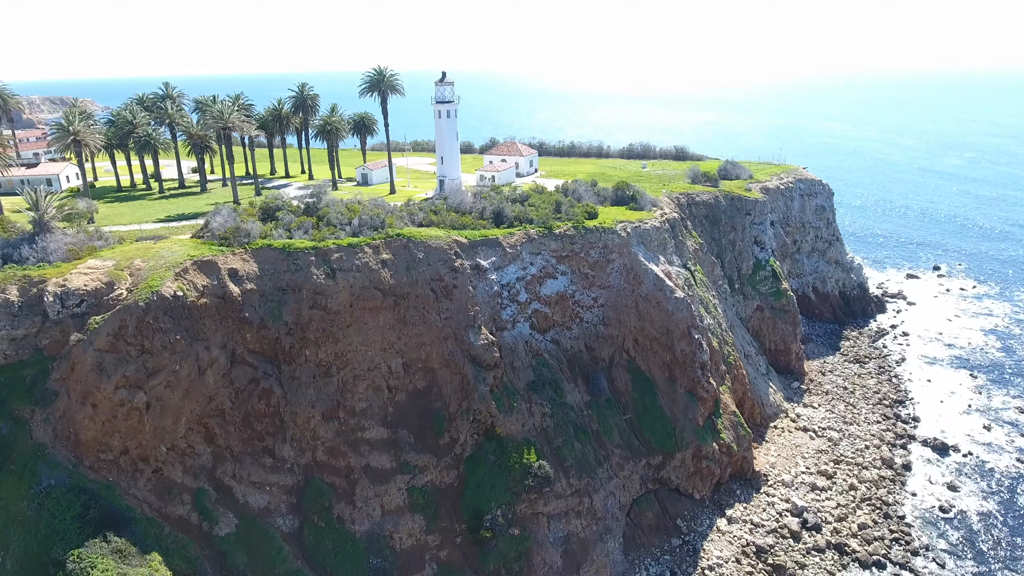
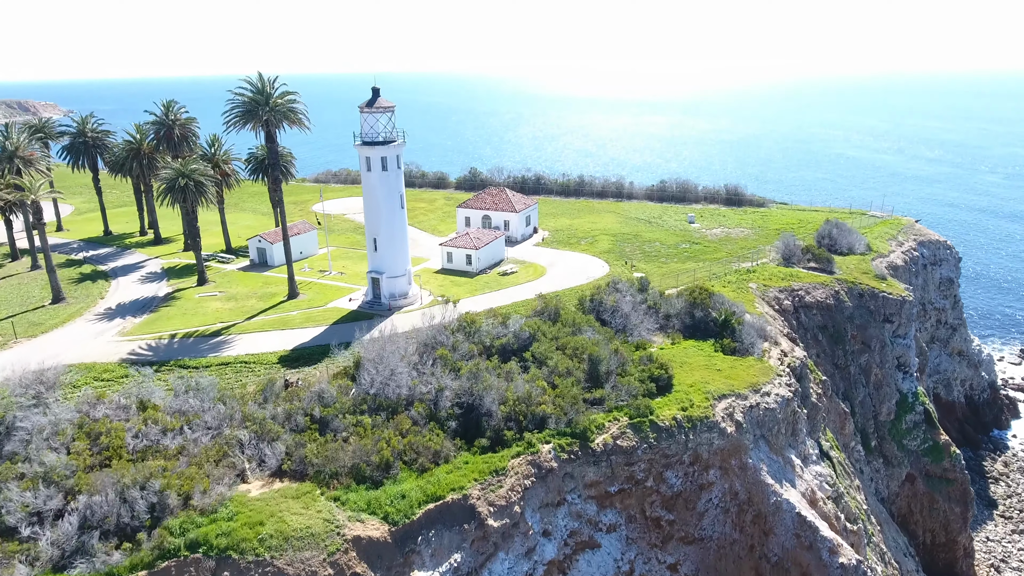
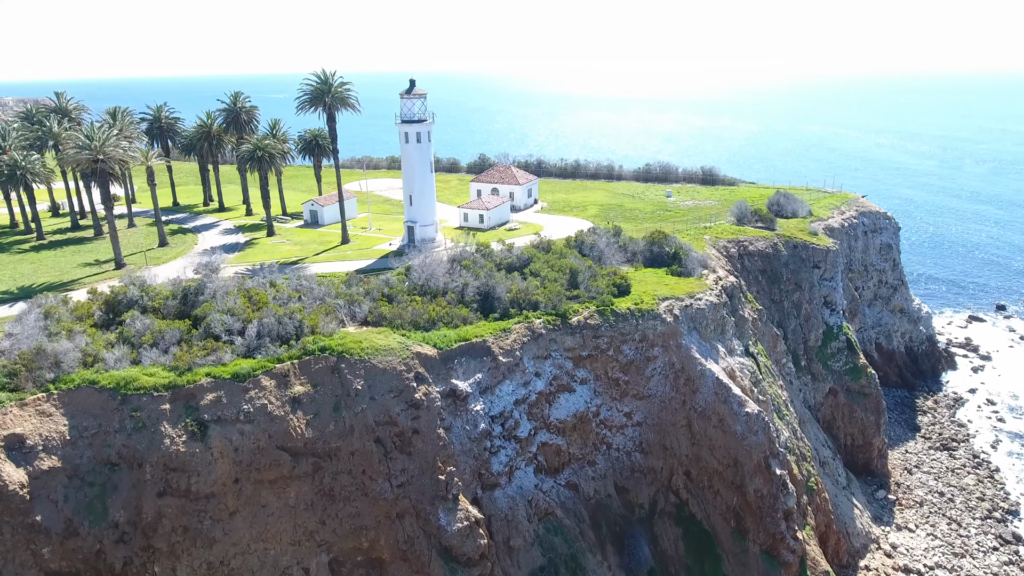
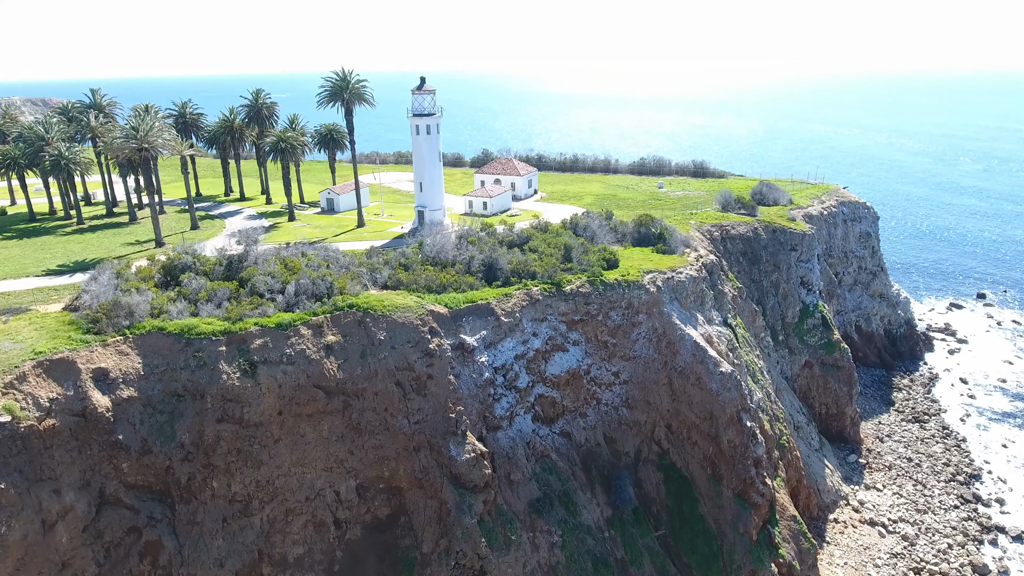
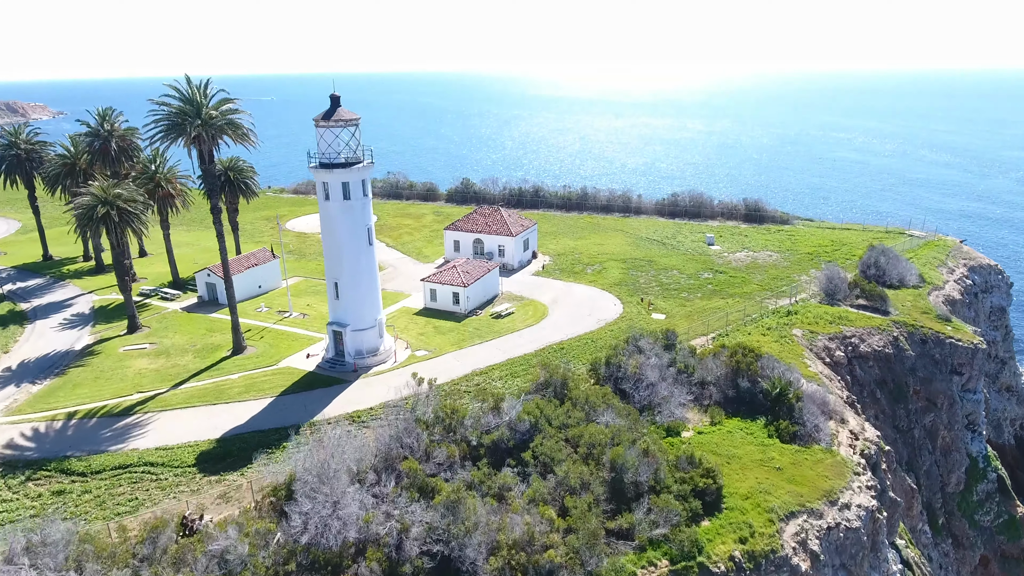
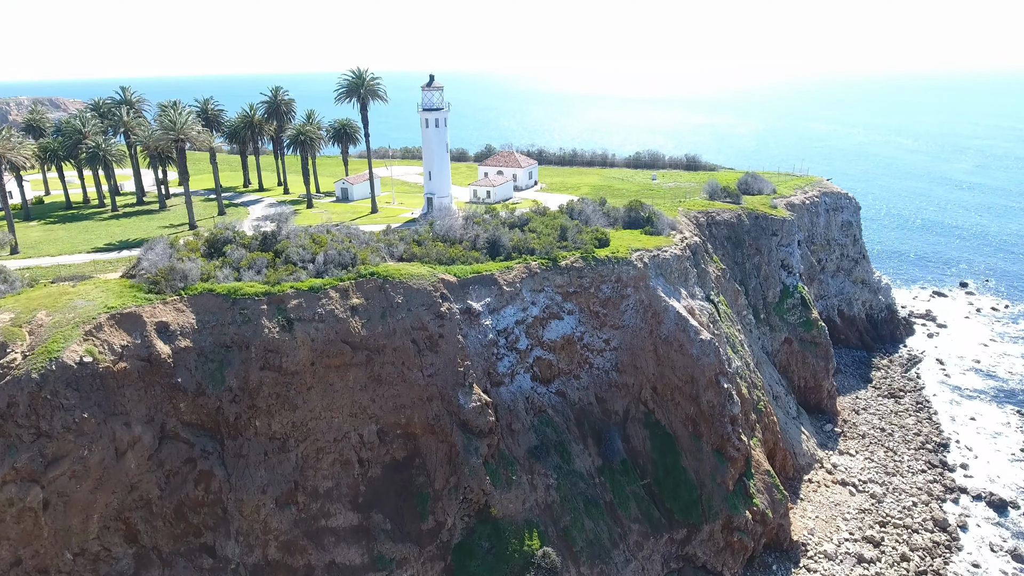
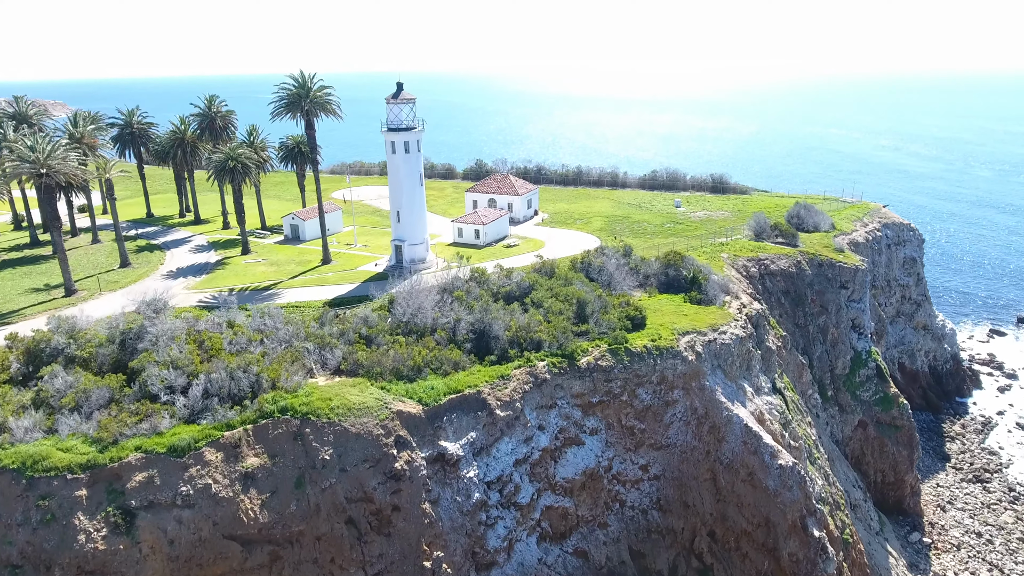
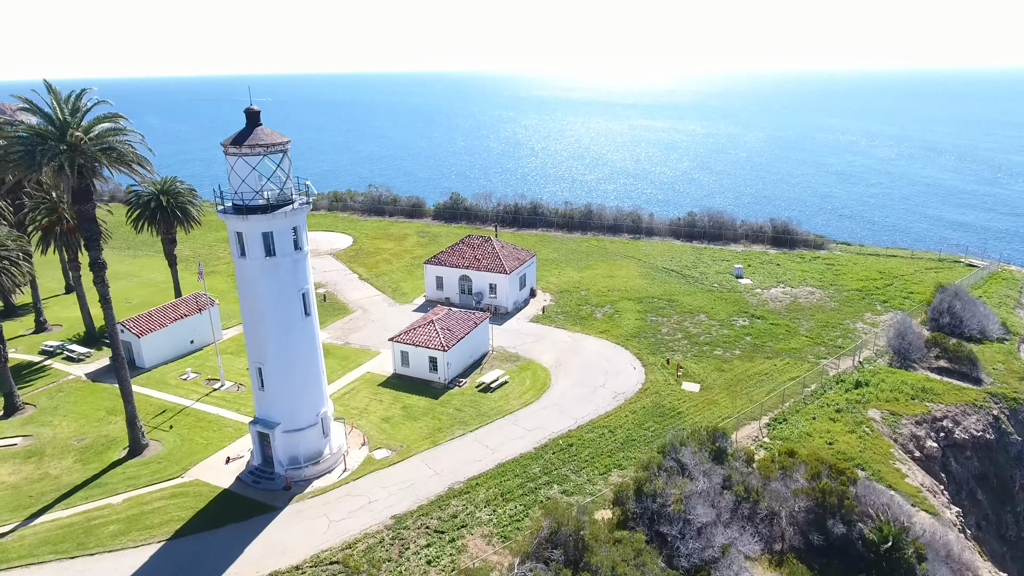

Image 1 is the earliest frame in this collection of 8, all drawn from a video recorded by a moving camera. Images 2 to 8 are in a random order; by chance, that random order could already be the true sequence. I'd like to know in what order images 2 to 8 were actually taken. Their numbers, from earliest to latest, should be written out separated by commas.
6, 4, 3, 7, 2, 5, 8
